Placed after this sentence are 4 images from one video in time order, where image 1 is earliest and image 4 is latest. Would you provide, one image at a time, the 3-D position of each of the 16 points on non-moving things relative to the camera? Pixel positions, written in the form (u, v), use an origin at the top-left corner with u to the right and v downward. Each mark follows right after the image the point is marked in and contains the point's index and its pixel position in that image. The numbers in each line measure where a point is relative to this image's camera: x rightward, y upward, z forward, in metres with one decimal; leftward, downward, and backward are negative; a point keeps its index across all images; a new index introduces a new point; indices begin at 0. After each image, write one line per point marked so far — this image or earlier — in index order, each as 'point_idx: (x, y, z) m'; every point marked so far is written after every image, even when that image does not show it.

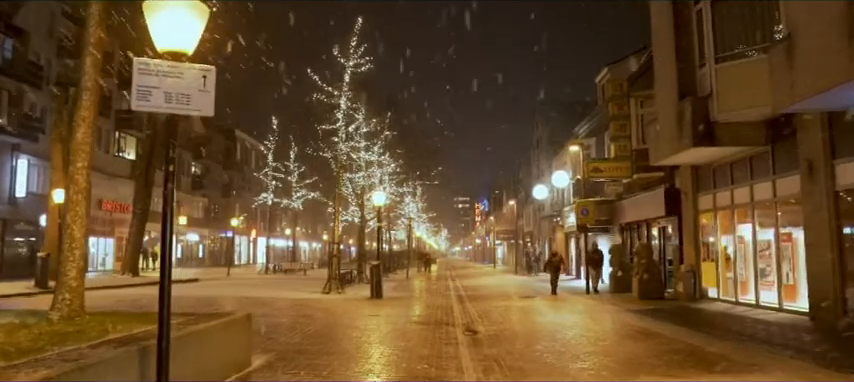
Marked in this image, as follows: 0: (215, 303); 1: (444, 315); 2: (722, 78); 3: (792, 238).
0: (-5.6, -2.9, +19.3) m
1: (+0.4, -2.8, +17.0) m
2: (+6.2, +2.4, +15.4) m
3: (+7.6, -1.0, +15.3) m
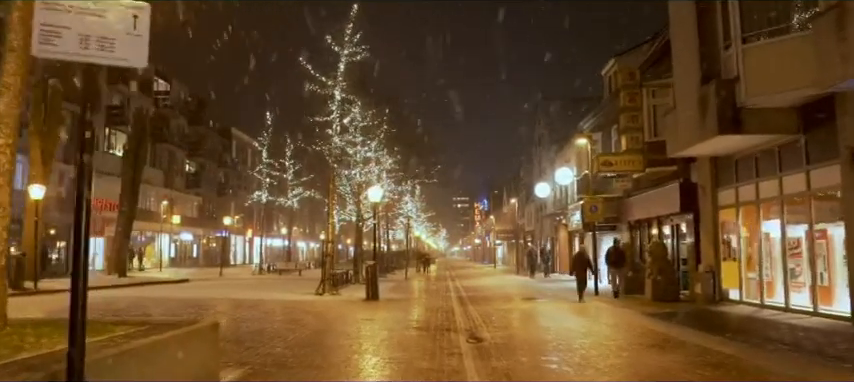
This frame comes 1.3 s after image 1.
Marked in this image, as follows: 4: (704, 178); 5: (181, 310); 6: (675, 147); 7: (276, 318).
0: (-5.6, -2.8, +17.9) m
1: (+0.4, -2.7, +15.6) m
2: (+6.2, +2.5, +14.0) m
3: (+7.6, -0.8, +13.9) m
4: (+7.1, +0.3, +19.0) m
5: (-5.4, -2.6, +16.2) m
6: (+5.8, +1.0, +17.3) m
7: (-3.0, -2.6, +14.9) m
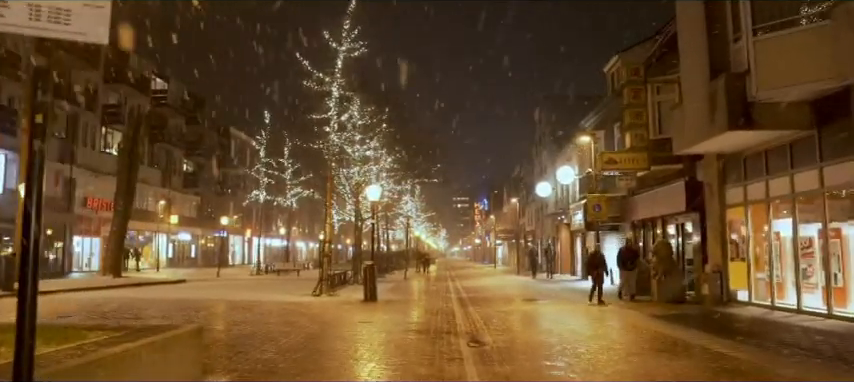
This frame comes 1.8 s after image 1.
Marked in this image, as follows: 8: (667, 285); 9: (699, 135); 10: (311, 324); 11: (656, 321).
0: (-5.6, -2.8, +17.4) m
1: (+0.4, -2.7, +15.1) m
2: (+6.2, +2.6, +13.5) m
3: (+7.5, -0.8, +13.4) m
4: (+7.1, +0.4, +18.4) m
5: (-5.4, -2.6, +15.7) m
6: (+5.8, +1.1, +16.8) m
7: (-3.0, -2.5, +14.4) m
8: (+6.4, -2.5, +19.8) m
9: (+5.7, +1.2, +15.3) m
10: (-2.2, -2.5, +14.0) m
11: (+4.7, -2.7, +15.1) m
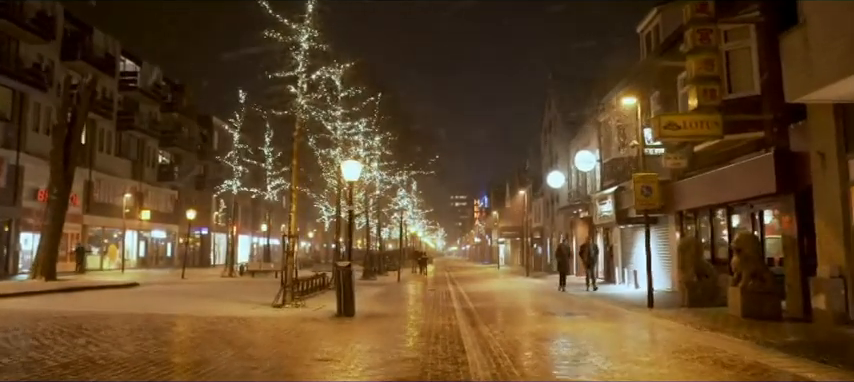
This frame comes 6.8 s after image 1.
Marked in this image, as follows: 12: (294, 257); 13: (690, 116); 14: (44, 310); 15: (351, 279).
0: (-5.7, -2.2, +11.9) m
1: (+0.3, -2.1, +9.6) m
2: (+6.1, +3.1, +8.1) m
3: (+7.5, -0.3, +8.0) m
4: (+7.0, +0.9, +13.0) m
5: (-5.5, -2.1, +10.3) m
6: (+5.7, +1.6, +11.3) m
7: (-3.1, -2.0, +8.9) m
8: (+6.3, -2.0, +14.4) m
9: (+5.6, +1.7, +9.9) m
10: (-2.3, -2.0, +8.6) m
11: (+4.6, -2.1, +9.6) m
12: (-3.4, -1.7, +19.1) m
13: (+5.6, +1.6, +15.9) m
14: (-8.5, -2.7, +16.5) m
15: (-1.6, -1.9, +15.9) m
